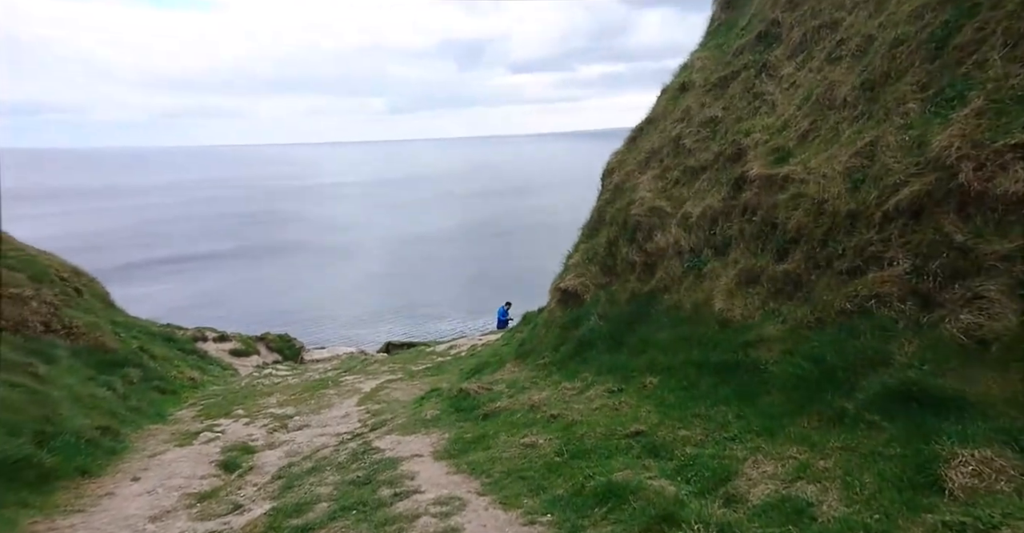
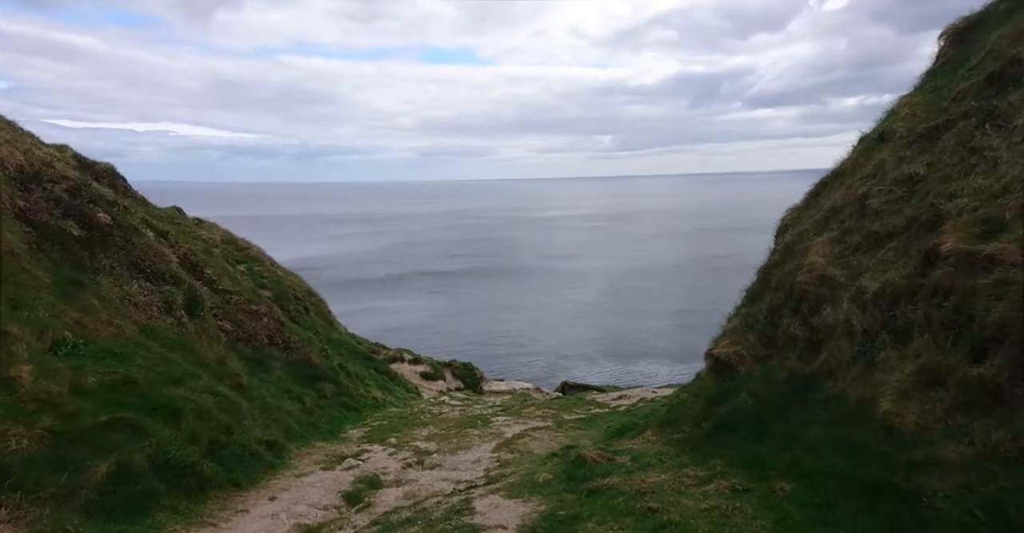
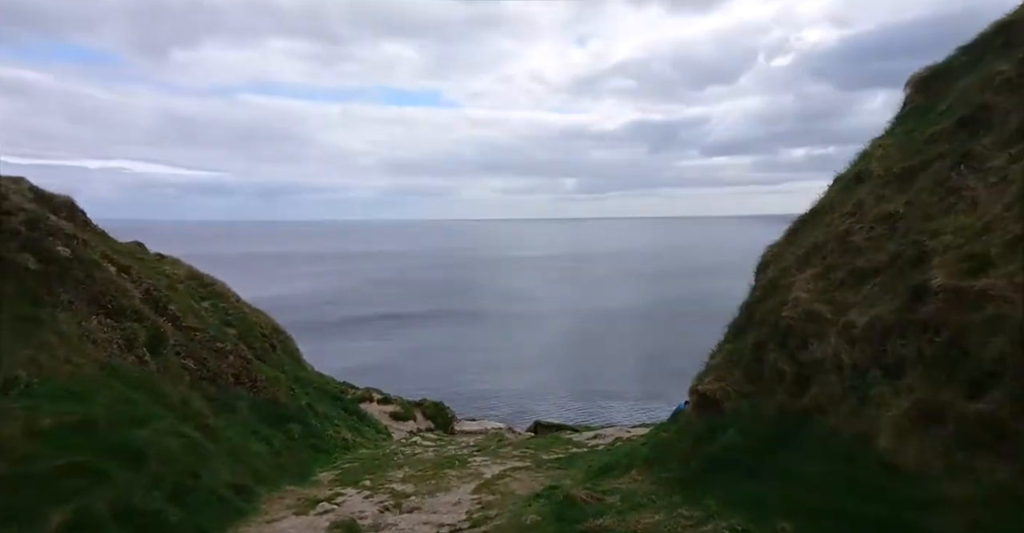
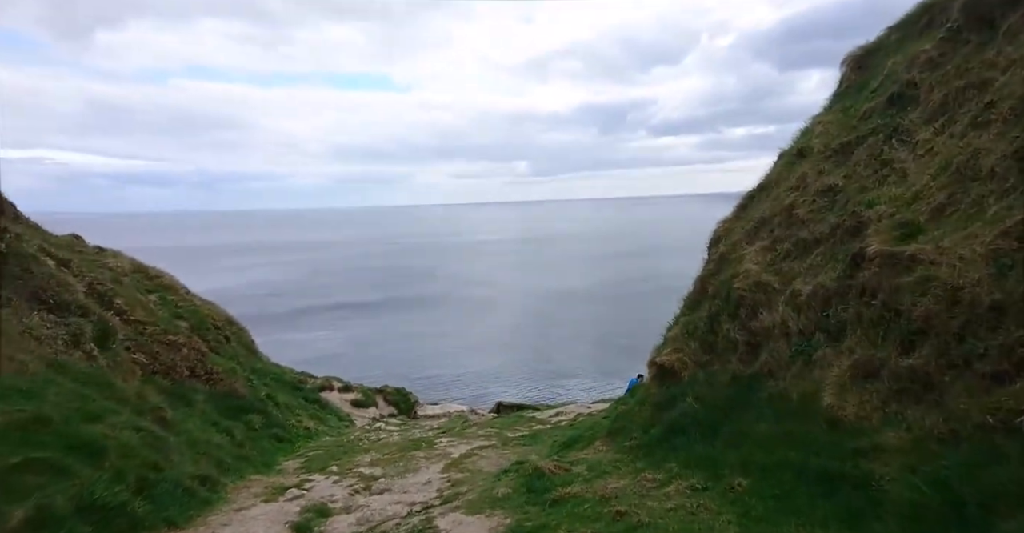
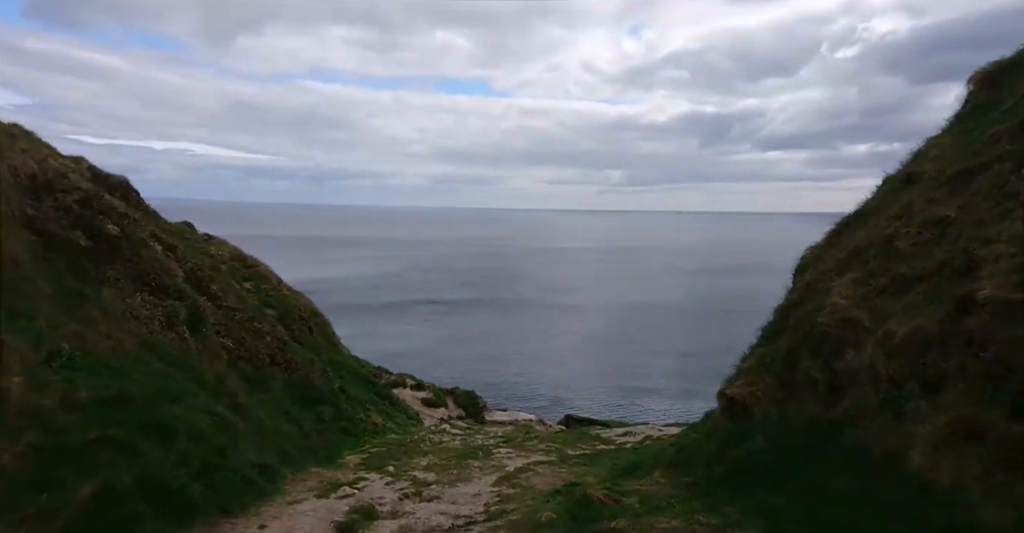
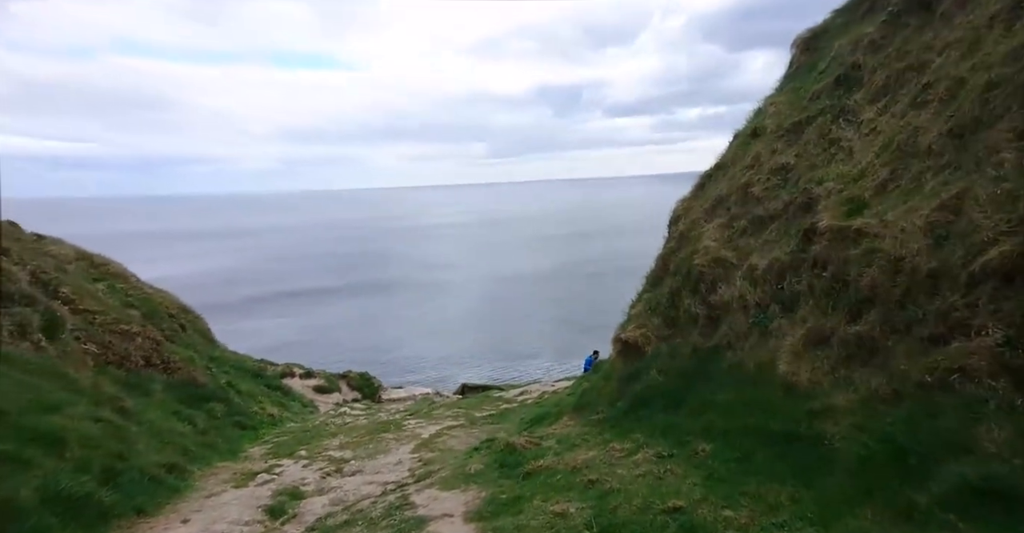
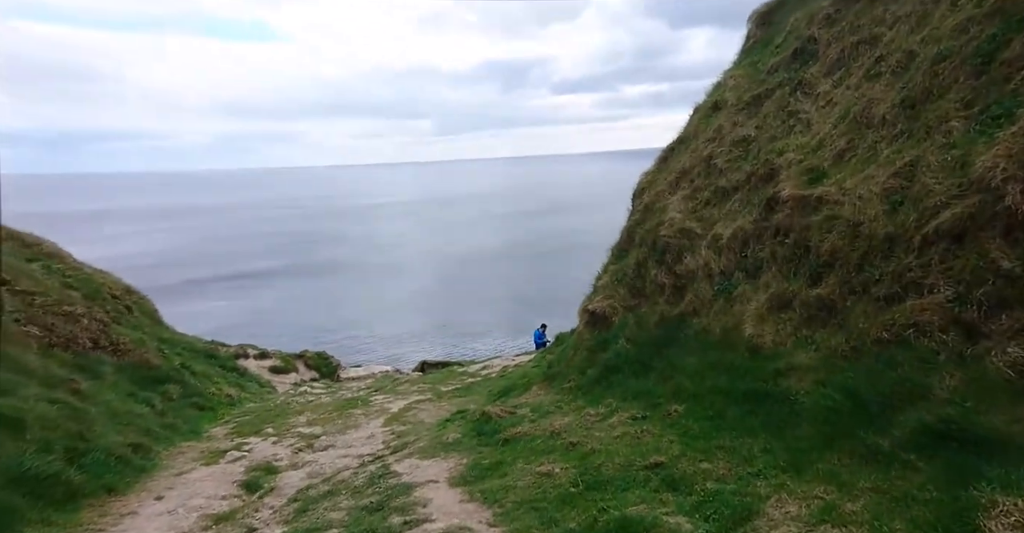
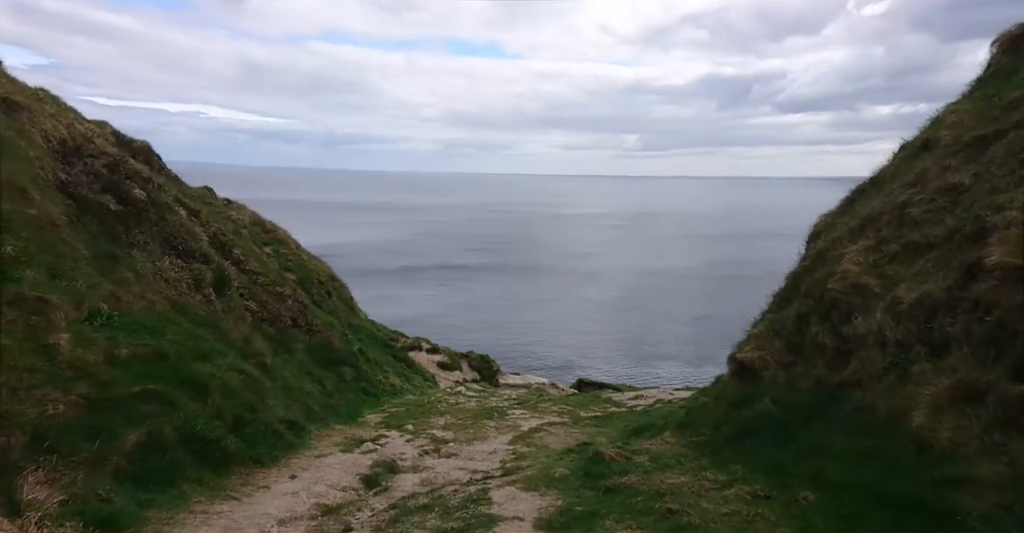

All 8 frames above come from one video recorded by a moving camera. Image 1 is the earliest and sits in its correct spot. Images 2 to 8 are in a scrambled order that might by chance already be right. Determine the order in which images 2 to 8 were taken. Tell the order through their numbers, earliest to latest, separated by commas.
7, 6, 4, 3, 5, 8, 2
